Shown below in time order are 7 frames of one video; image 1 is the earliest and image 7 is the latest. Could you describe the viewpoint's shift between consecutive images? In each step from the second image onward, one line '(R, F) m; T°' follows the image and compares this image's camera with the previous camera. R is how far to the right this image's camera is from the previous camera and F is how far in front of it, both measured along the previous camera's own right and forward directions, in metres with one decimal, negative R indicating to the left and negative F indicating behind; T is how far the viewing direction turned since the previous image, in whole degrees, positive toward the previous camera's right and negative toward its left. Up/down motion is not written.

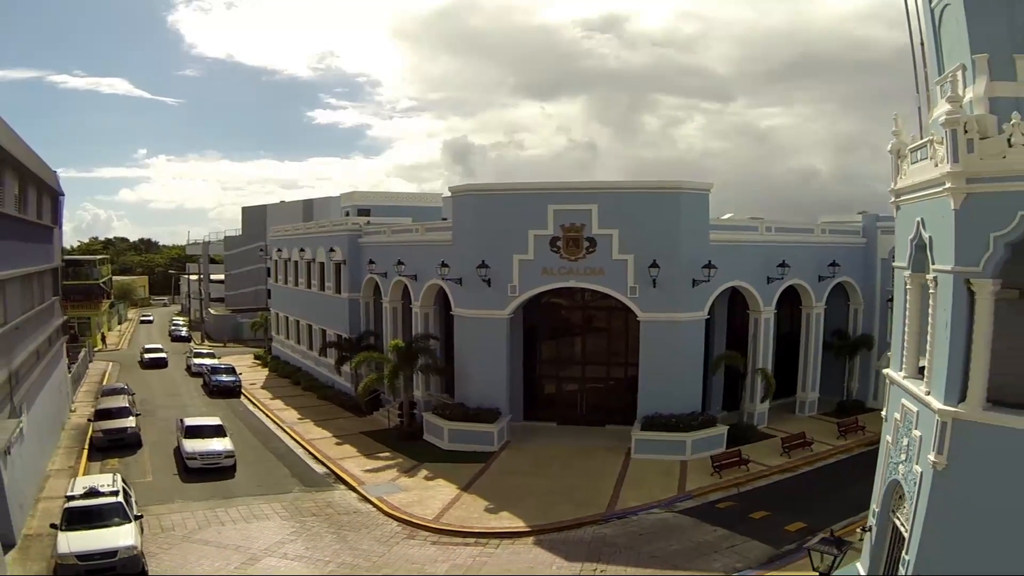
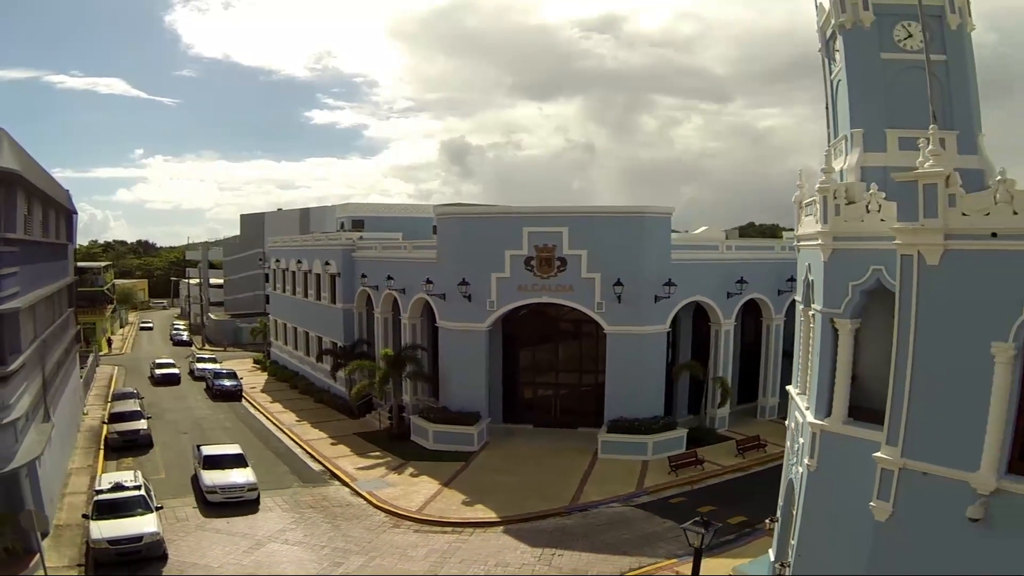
(+0.6, -2.1) m; 0°
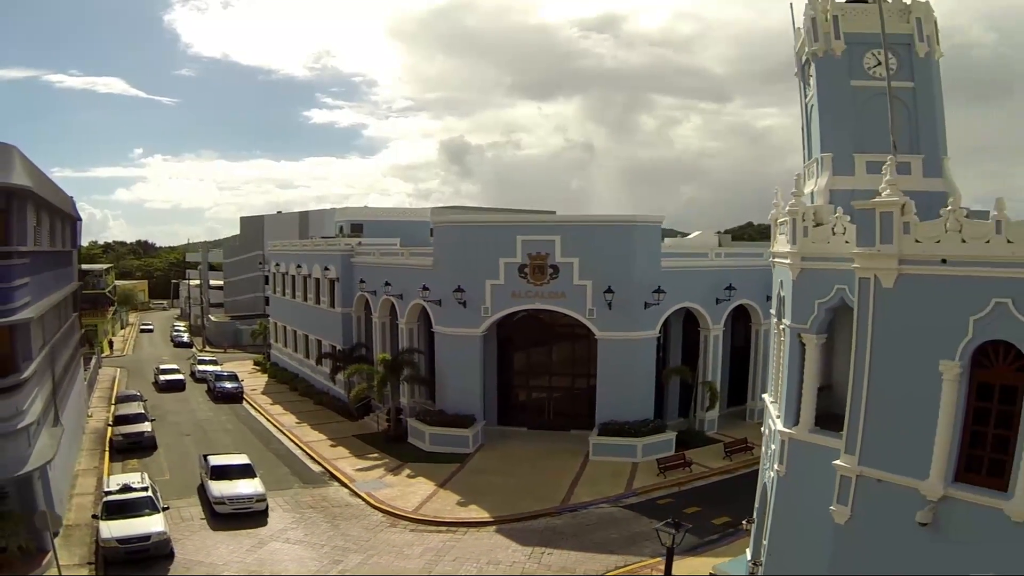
(+0.2, -0.7) m; 0°
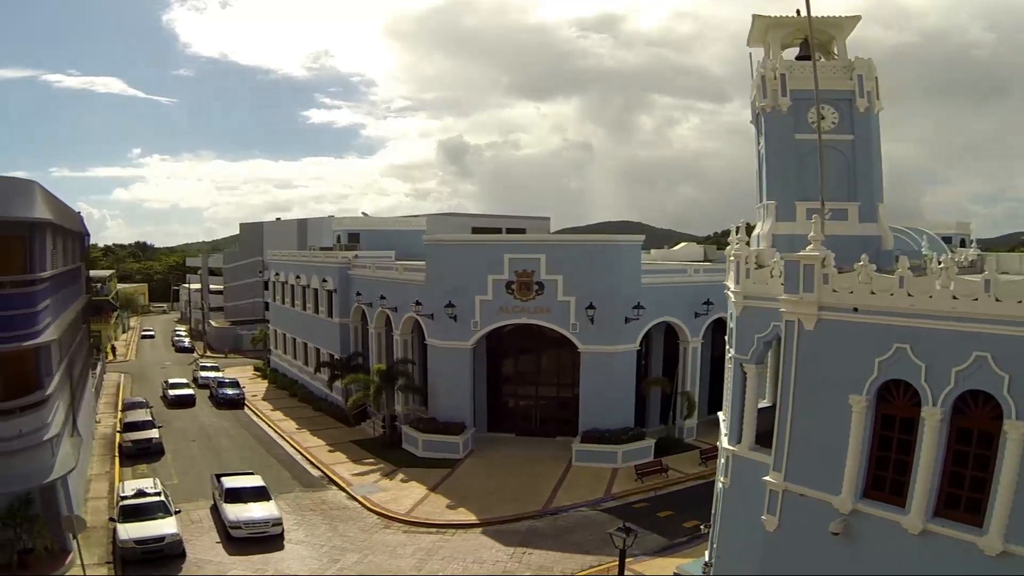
(+0.4, -1.5) m; 0°
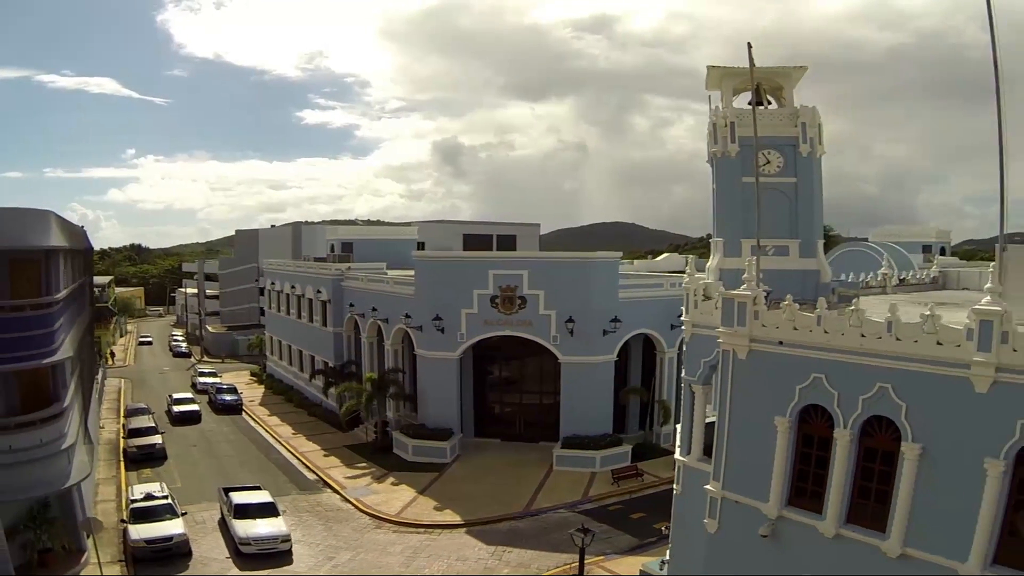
(+0.4, -1.5) m; 0°
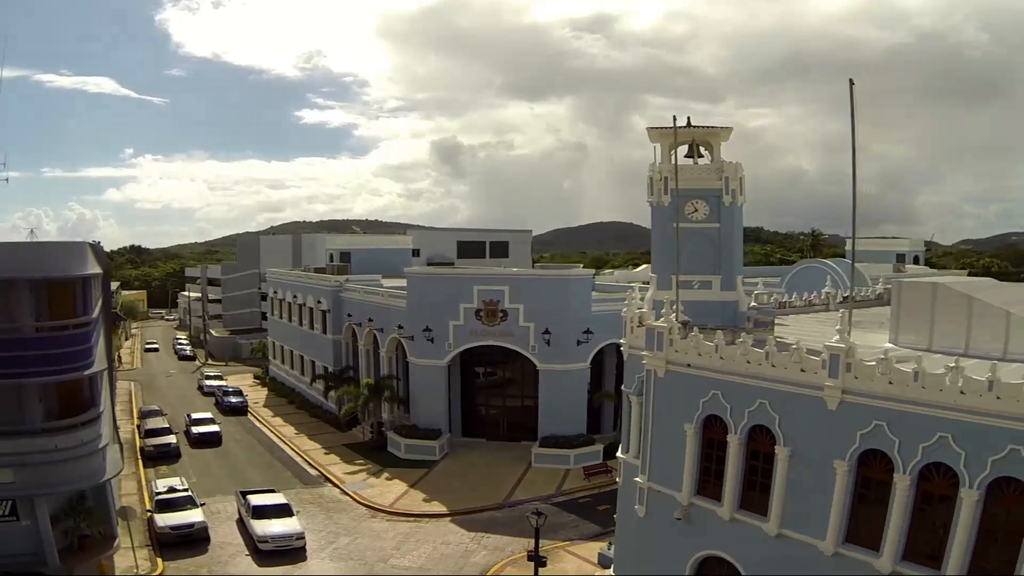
(+0.7, -2.8) m; 0°
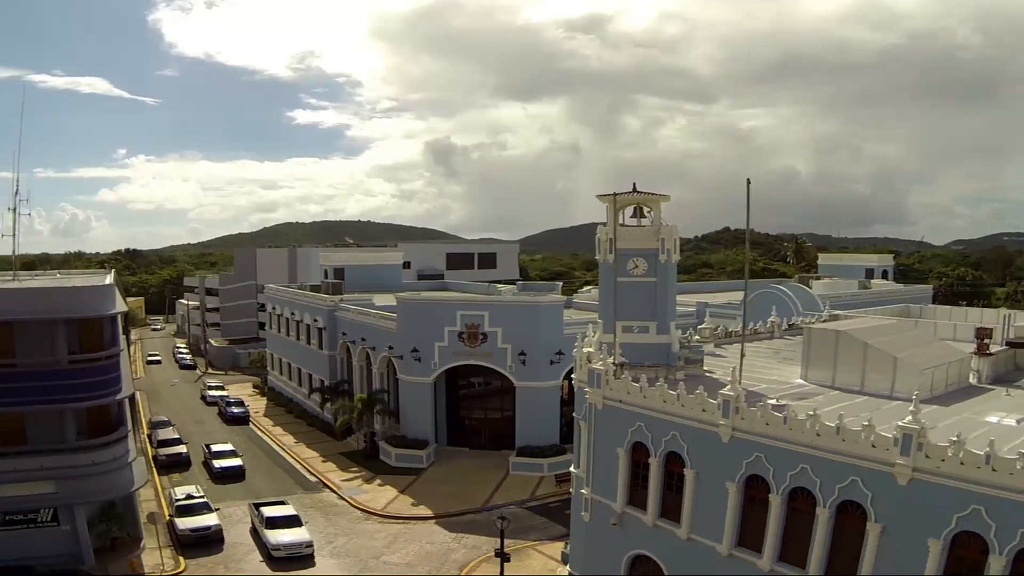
(+0.7, -3.3) m; +1°
